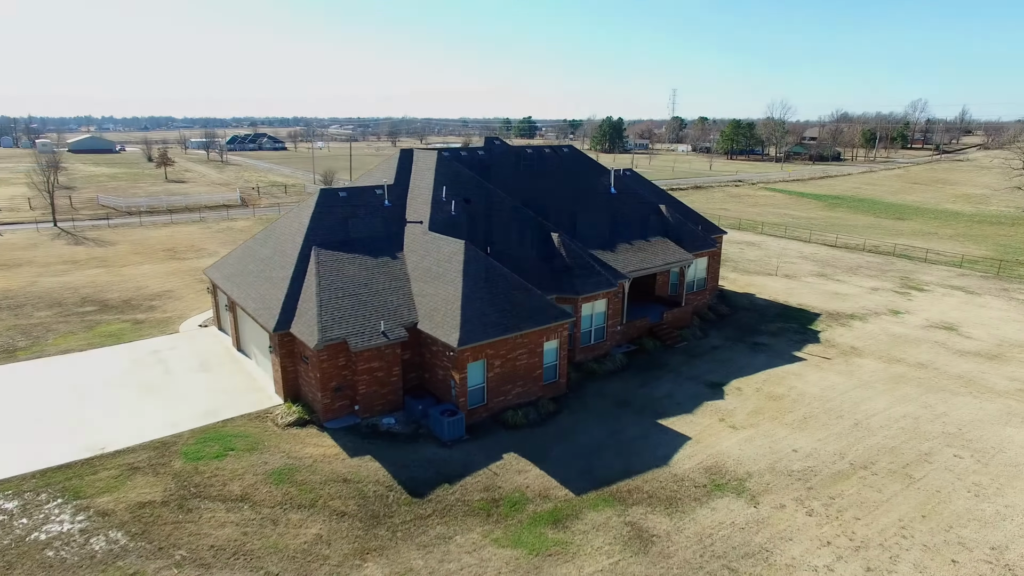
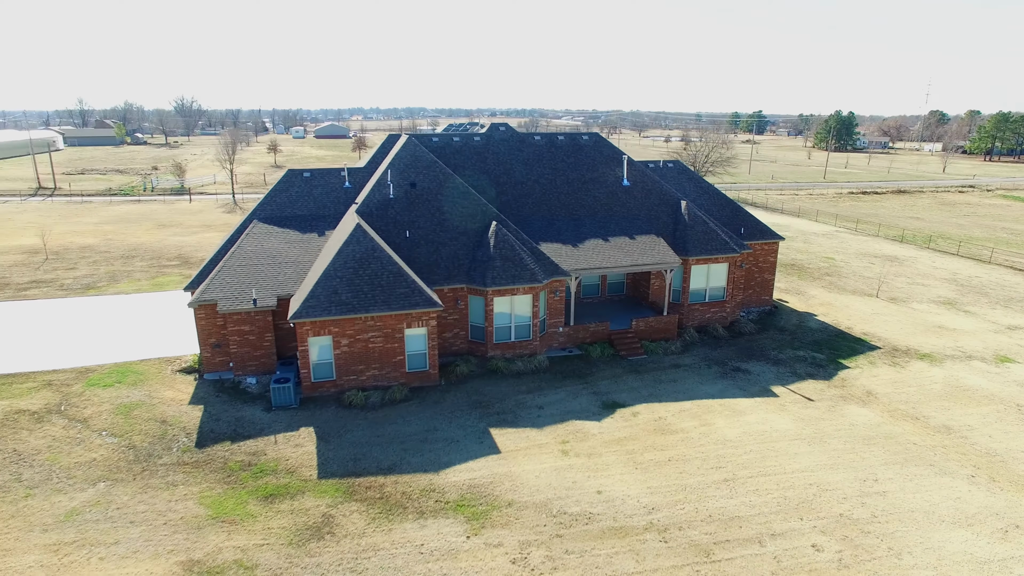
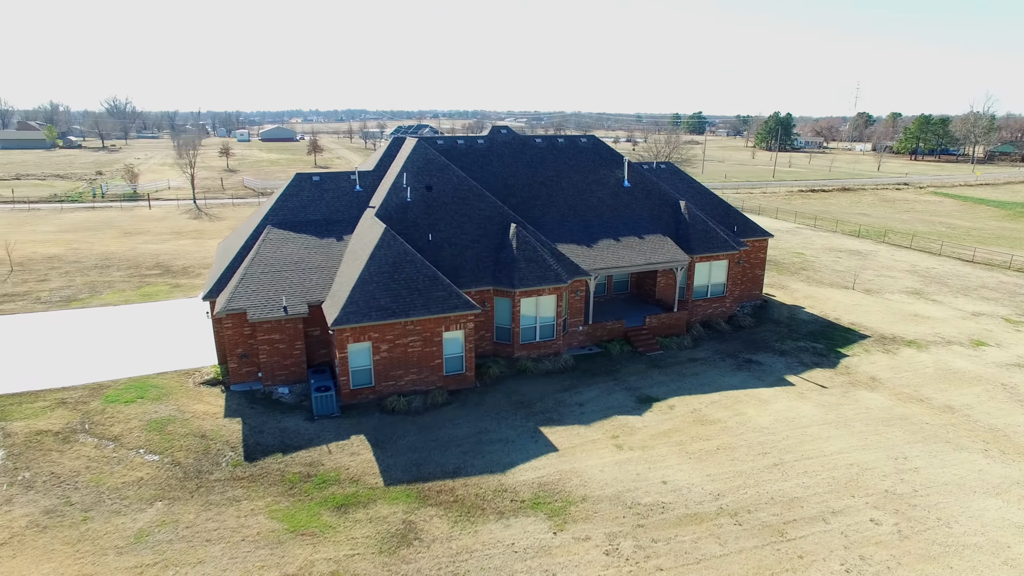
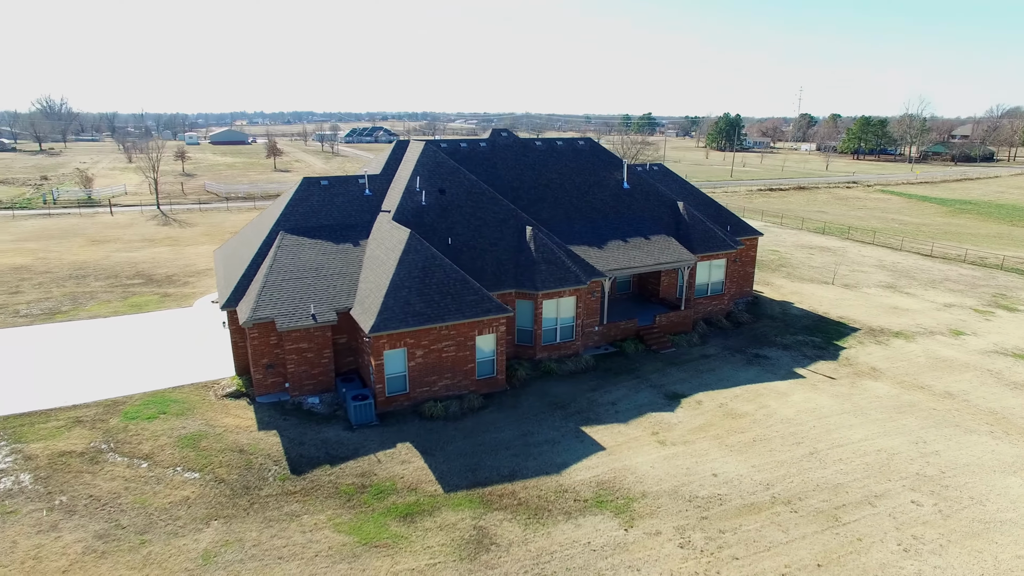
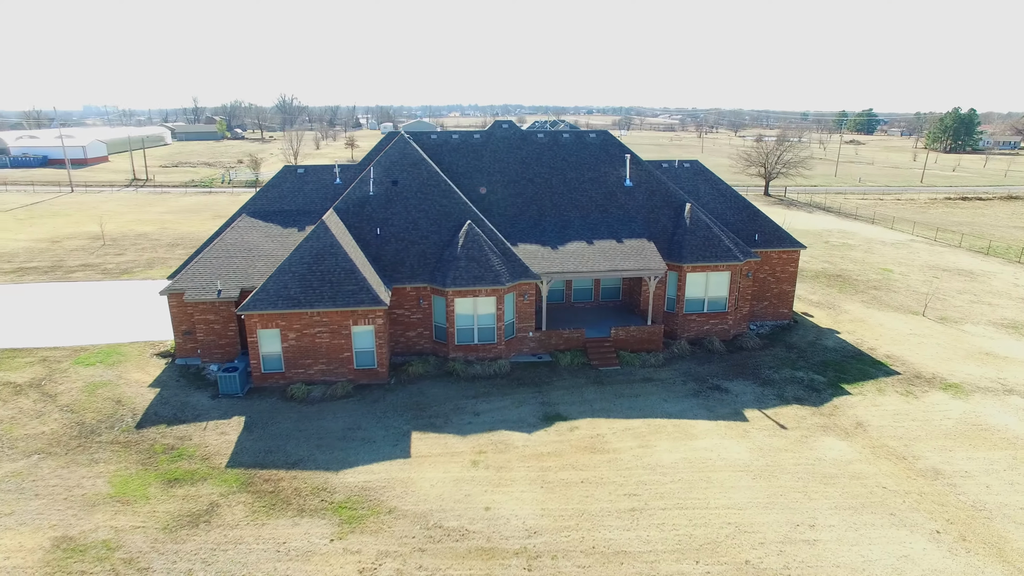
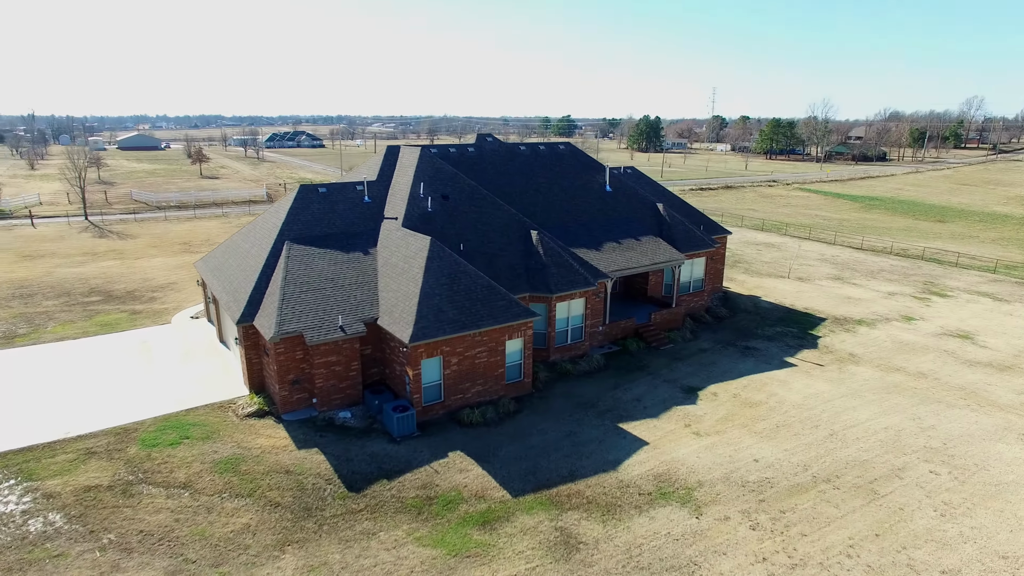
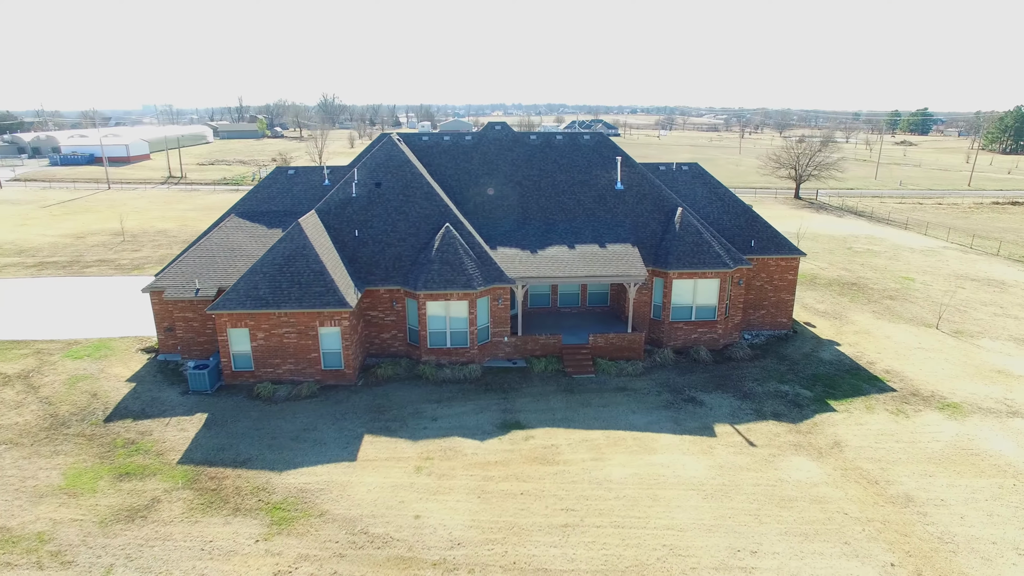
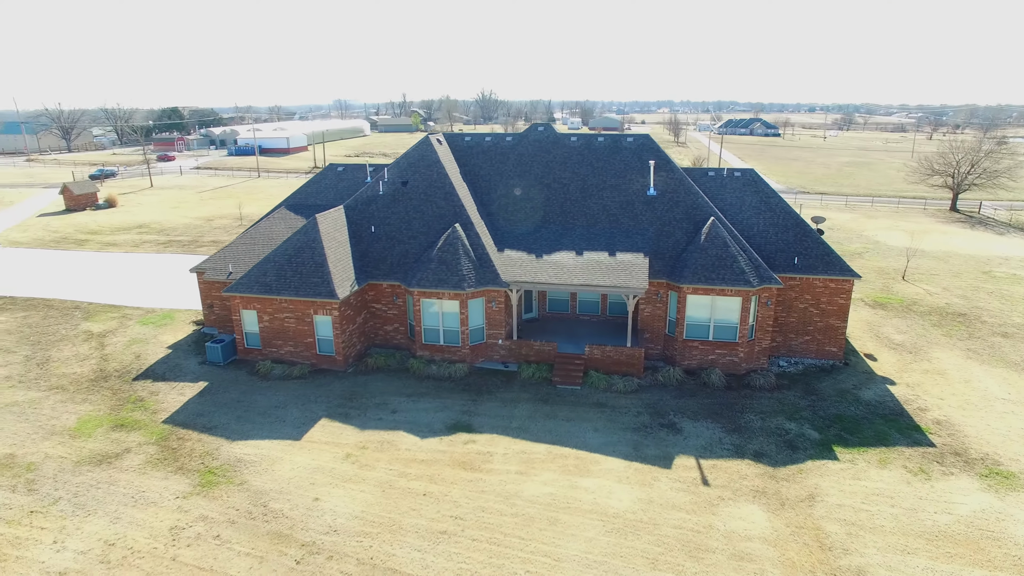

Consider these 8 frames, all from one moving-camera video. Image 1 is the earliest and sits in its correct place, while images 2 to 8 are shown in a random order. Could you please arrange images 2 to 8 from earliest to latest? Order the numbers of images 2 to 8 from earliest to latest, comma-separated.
6, 4, 3, 2, 5, 7, 8
